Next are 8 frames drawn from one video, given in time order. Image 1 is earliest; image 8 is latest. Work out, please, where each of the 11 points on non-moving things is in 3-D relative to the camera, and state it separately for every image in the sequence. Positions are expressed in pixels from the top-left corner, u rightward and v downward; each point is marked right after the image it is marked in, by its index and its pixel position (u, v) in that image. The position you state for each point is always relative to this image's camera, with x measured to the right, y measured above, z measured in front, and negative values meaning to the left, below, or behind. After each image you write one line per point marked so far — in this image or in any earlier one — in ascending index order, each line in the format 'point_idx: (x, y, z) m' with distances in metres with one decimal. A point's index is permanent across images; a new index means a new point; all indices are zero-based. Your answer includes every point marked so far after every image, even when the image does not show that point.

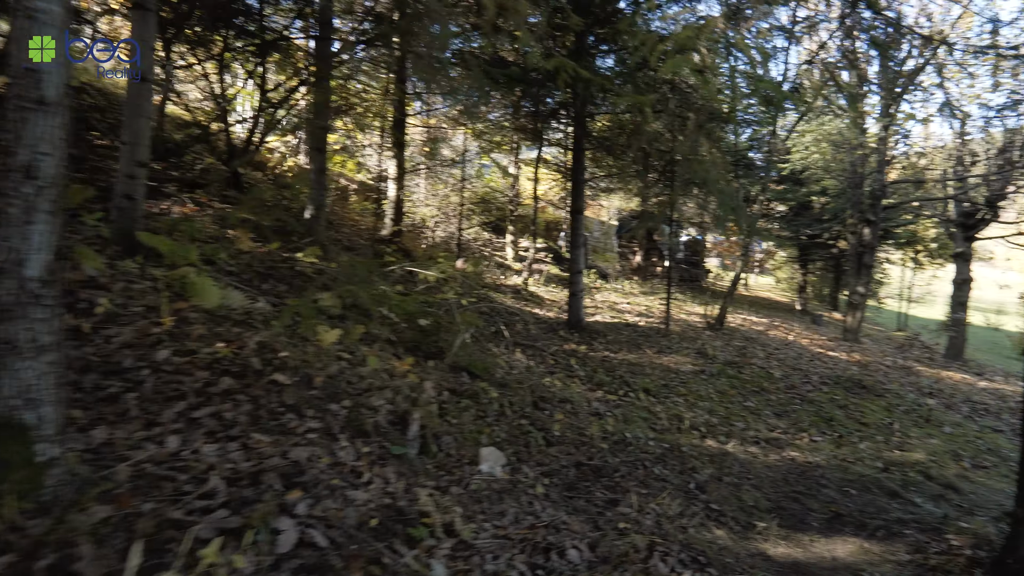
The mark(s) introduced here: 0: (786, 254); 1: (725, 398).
0: (+7.9, +1.0, +16.8) m
1: (+2.3, -1.2, +6.4) m
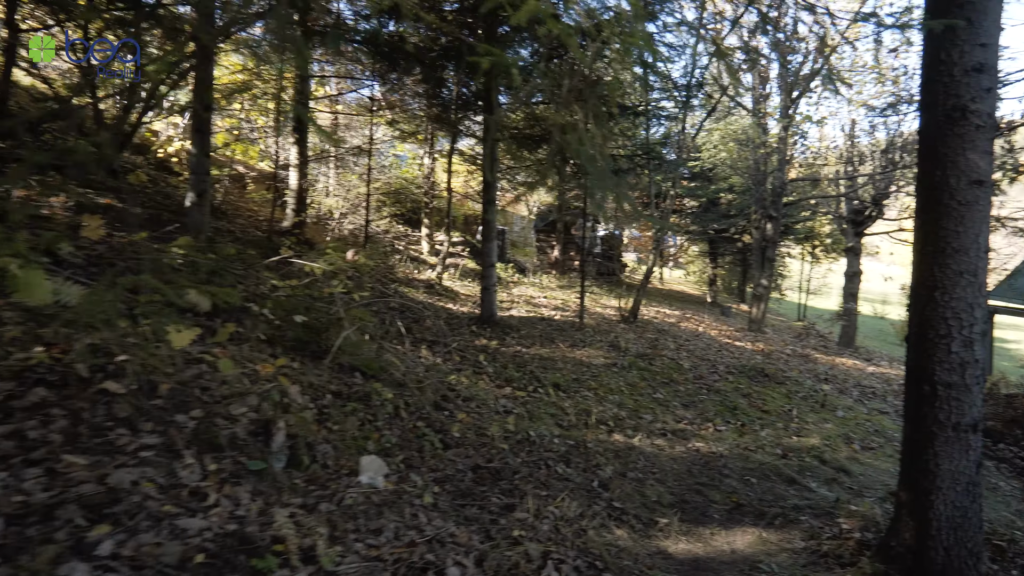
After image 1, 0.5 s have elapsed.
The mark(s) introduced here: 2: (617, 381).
0: (+5.5, +1.2, +17.4) m
1: (+1.3, -1.1, +6.4) m
2: (+1.2, -1.0, +6.6) m
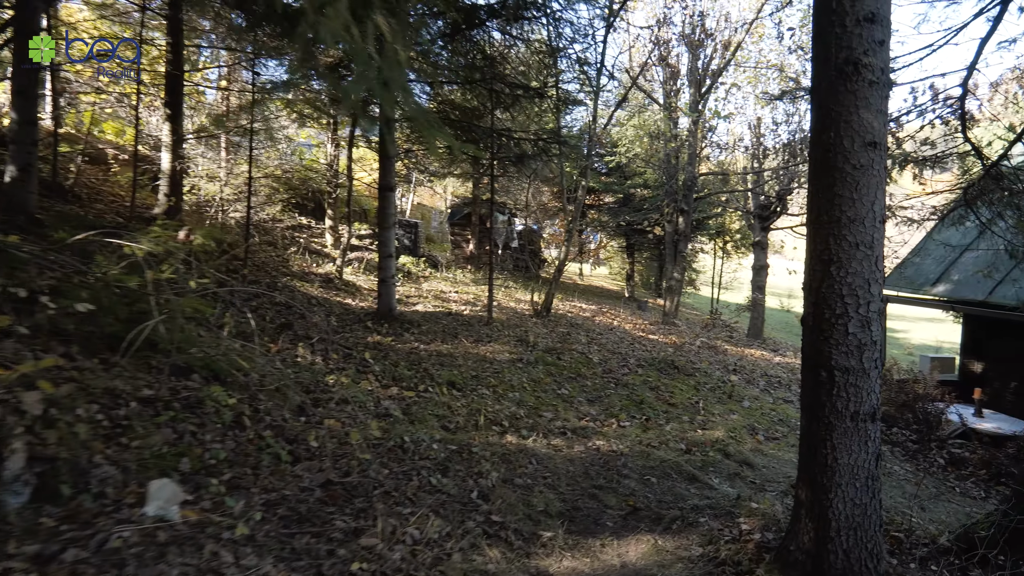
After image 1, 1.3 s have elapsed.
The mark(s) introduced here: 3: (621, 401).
0: (+3.0, +1.3, +17.5) m
1: (+0.3, -1.0, +6.0) m
2: (+0.1, -0.9, +6.2) m
3: (+1.1, -1.2, +6.0) m
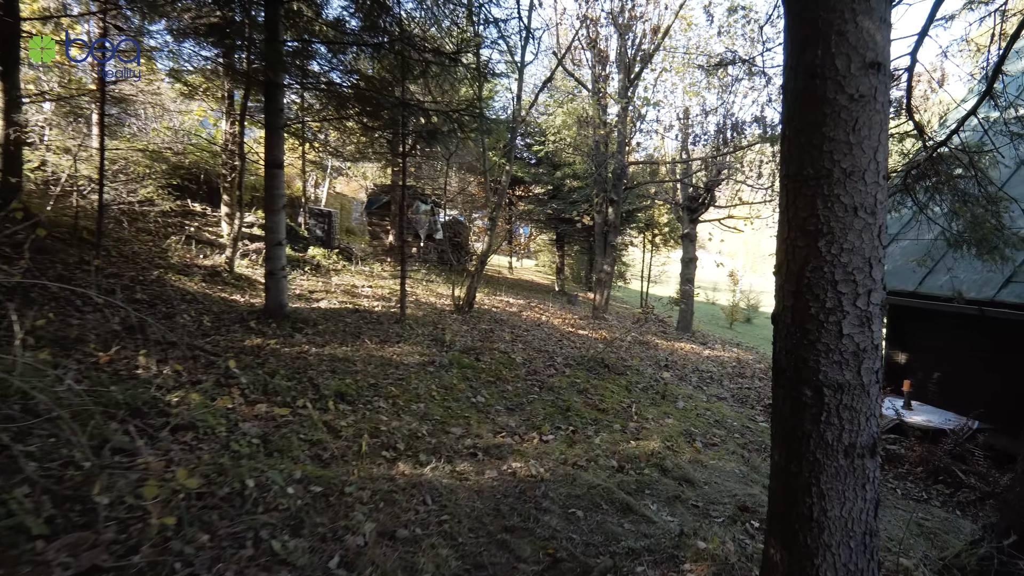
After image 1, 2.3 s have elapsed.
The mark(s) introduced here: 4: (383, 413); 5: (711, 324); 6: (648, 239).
0: (+0.9, +1.5, +16.8) m
1: (-0.5, -0.9, +5.1) m
2: (-0.8, -0.9, +5.3) m
3: (+0.3, -1.1, +5.3) m
4: (-0.9, -0.9, +4.3) m
5: (+6.7, -1.2, +19.7) m
6: (+4.0, +1.5, +17.4) m
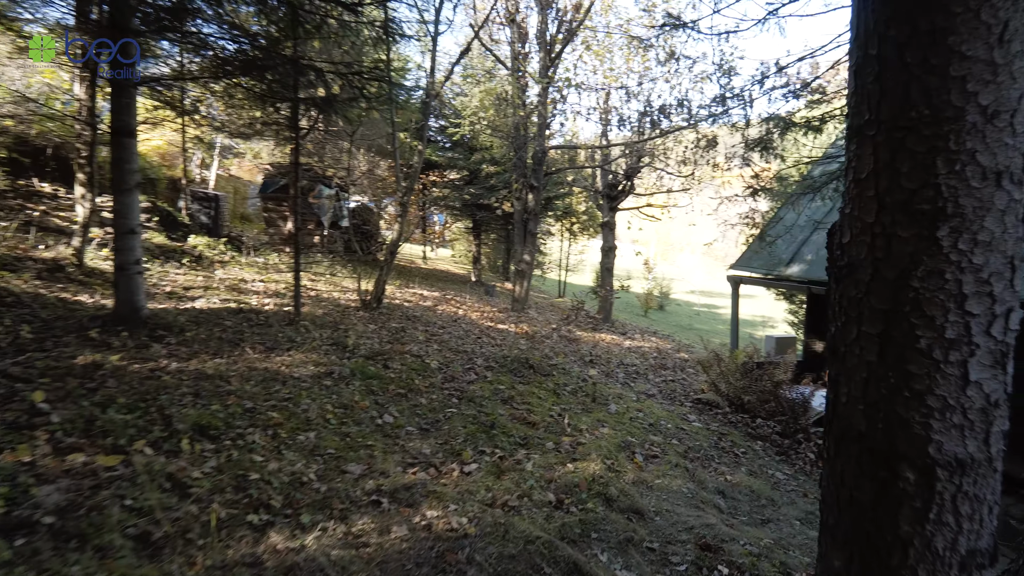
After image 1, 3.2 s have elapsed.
0: (-1.5, +1.8, +15.9) m
1: (-1.2, -0.9, +4.2) m
2: (-1.4, -0.9, +4.4) m
3: (-0.4, -1.1, +4.5) m
4: (-1.4, -0.9, +3.3) m
5: (+3.9, -0.8, +19.7) m
6: (+1.5, +1.8, +16.9) m
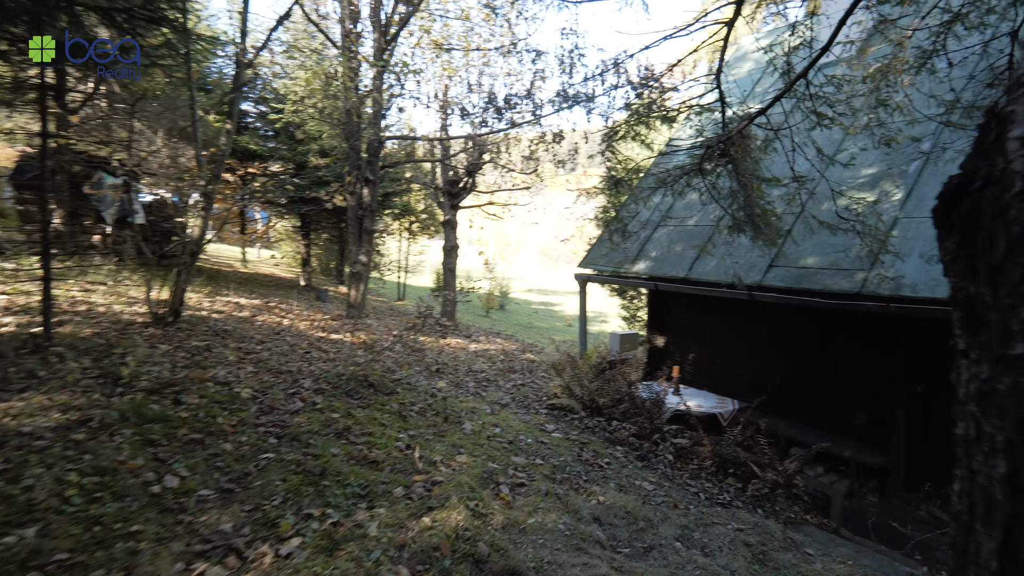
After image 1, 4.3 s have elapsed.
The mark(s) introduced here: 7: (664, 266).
0: (-5.6, +1.6, +14.1) m
1: (-2.0, -1.0, +2.9) m
2: (-2.3, -0.9, +3.0) m
3: (-1.3, -1.1, +3.4) m
4: (-2.1, -1.0, +2.0) m
5: (-1.3, -0.9, +19.2) m
6: (-2.9, +1.7, +15.9) m
7: (+2.1, +0.3, +7.9) m
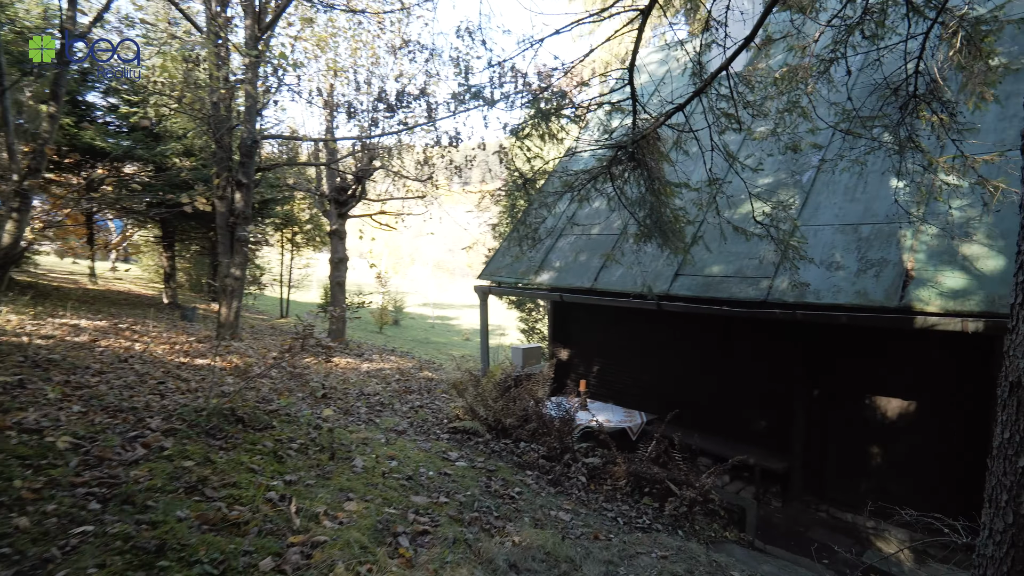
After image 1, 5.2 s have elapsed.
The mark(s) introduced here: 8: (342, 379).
0: (-7.9, +1.2, +12.4) m
1: (-2.4, -1.1, +1.9) m
2: (-2.7, -1.0, +2.0) m
3: (-1.8, -1.2, +2.5) m
4: (-2.2, -1.1, +1.0) m
5: (-4.6, -1.3, +18.1) m
6: (-5.6, +1.3, +14.6) m
7: (+0.7, +0.2, +7.6) m
8: (-2.6, -1.4, +8.8) m
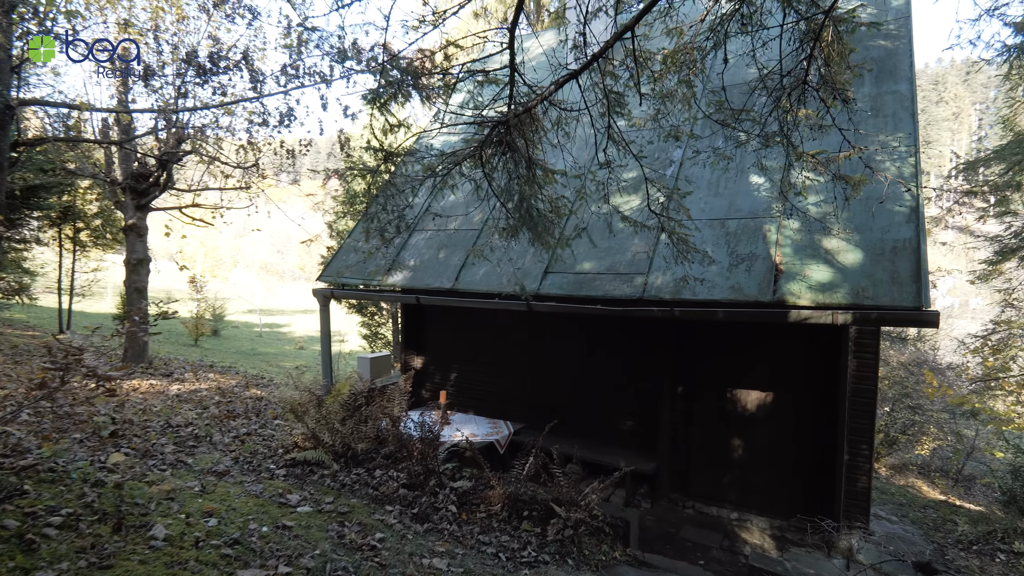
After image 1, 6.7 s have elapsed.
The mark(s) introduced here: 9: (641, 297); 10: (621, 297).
0: (-10.6, +1.0, +9.0) m
1: (-2.4, -1.1, +0.5) m
2: (-2.7, -1.1, +0.4) m
3: (-2.0, -1.2, +1.2) m
4: (-2.1, -1.1, -0.4) m
5: (-8.9, -1.5, +15.4) m
6: (-9.0, +1.1, +11.8) m
7: (-1.0, +0.1, +6.7) m
8: (-4.5, -1.5, +7.1) m
9: (+1.2, -0.1, +5.3) m
10: (+1.0, -0.1, +5.4) m
